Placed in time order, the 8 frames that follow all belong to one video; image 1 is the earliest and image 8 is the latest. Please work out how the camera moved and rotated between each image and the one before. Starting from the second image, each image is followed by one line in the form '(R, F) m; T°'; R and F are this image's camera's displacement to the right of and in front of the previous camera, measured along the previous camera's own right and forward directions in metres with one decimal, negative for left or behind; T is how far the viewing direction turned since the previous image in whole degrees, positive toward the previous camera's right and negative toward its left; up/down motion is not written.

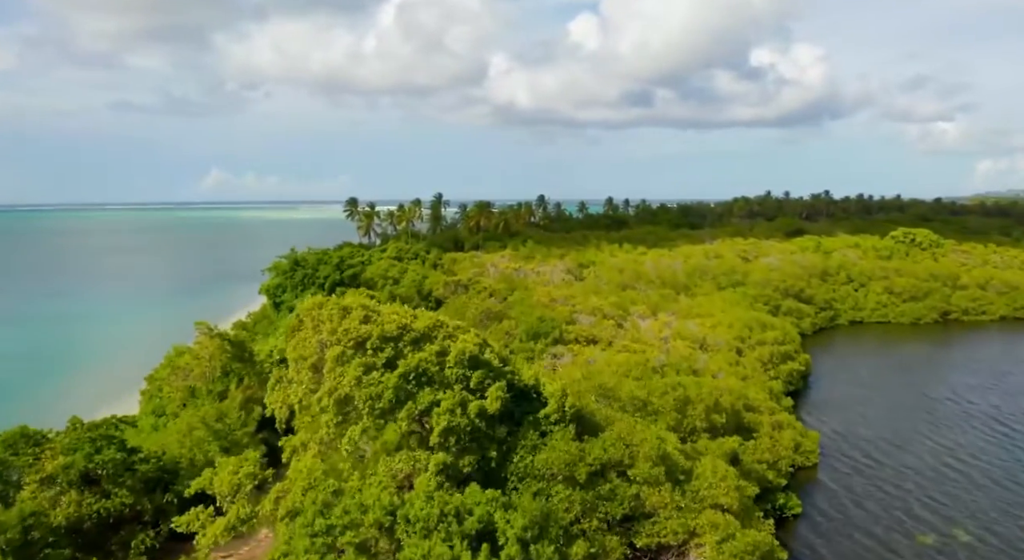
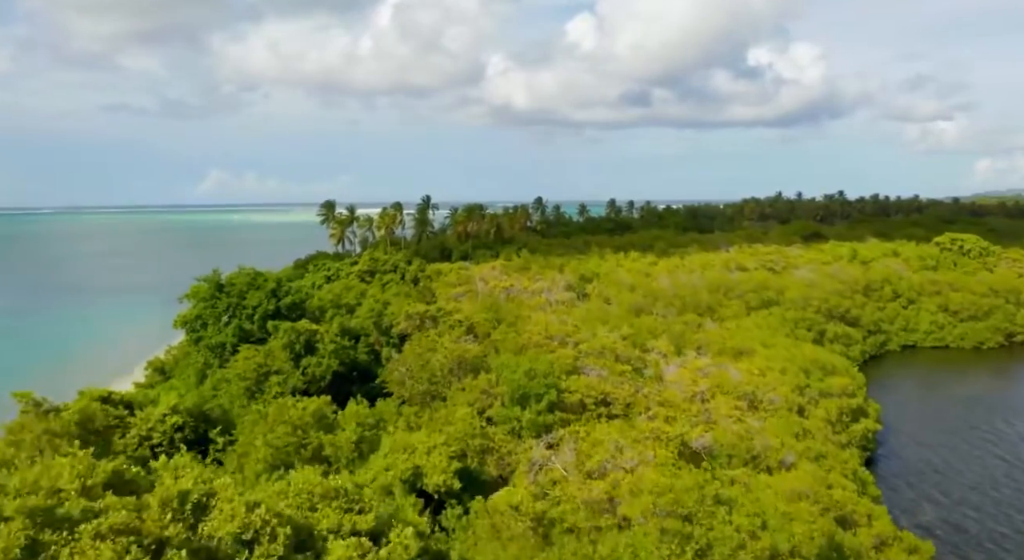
(+0.8, +12.1) m; 0°
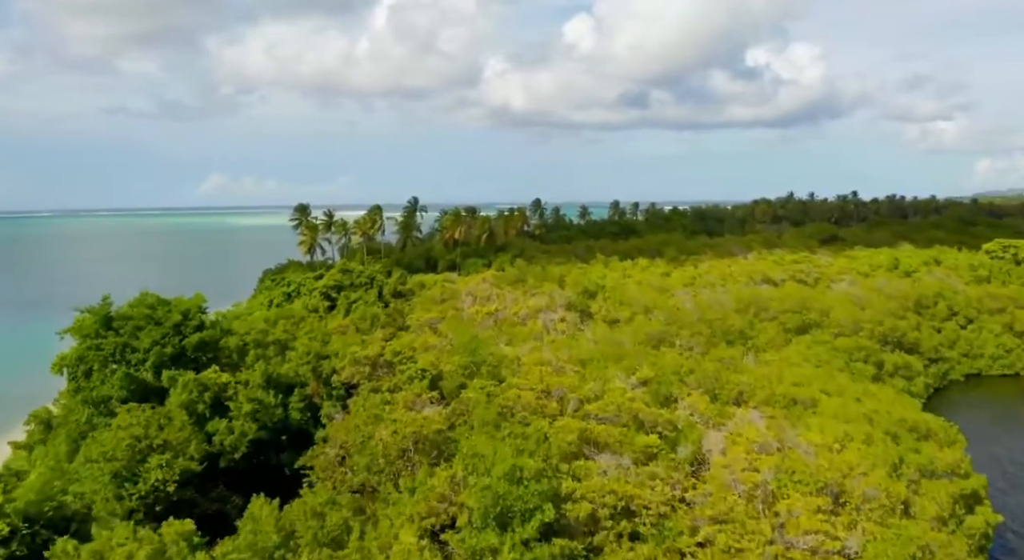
(+0.7, +10.6) m; 0°
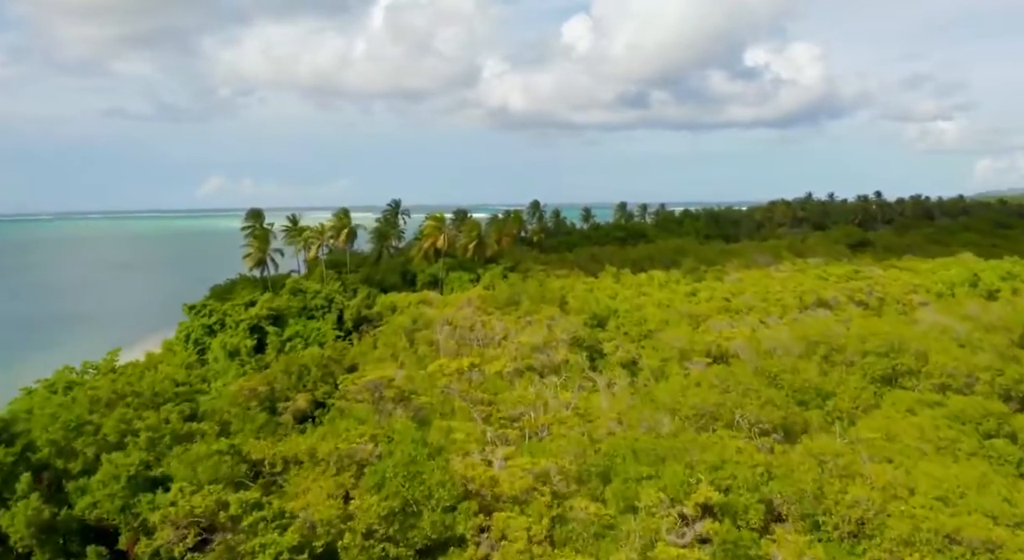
(+0.7, +14.1) m; 0°
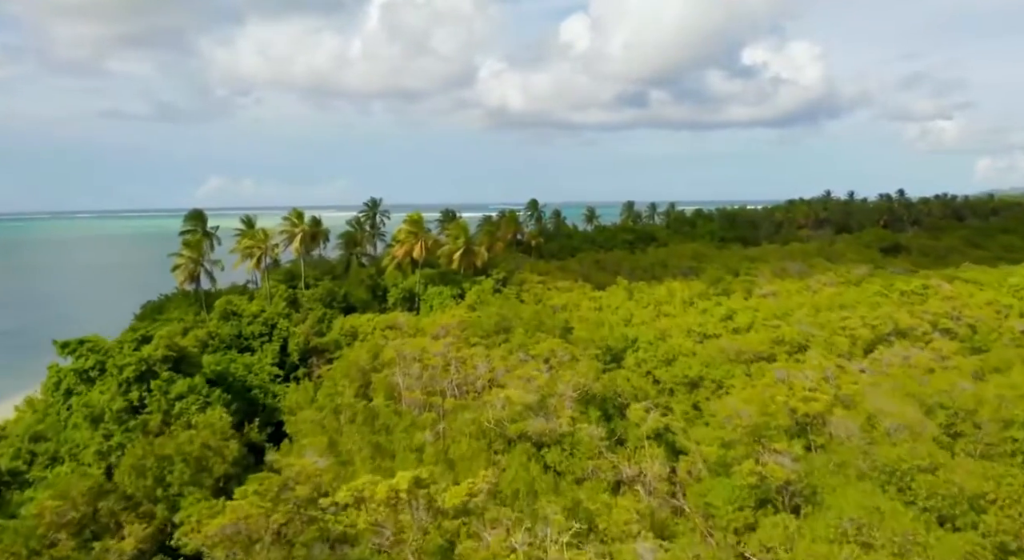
(+0.6, +12.8) m; 0°
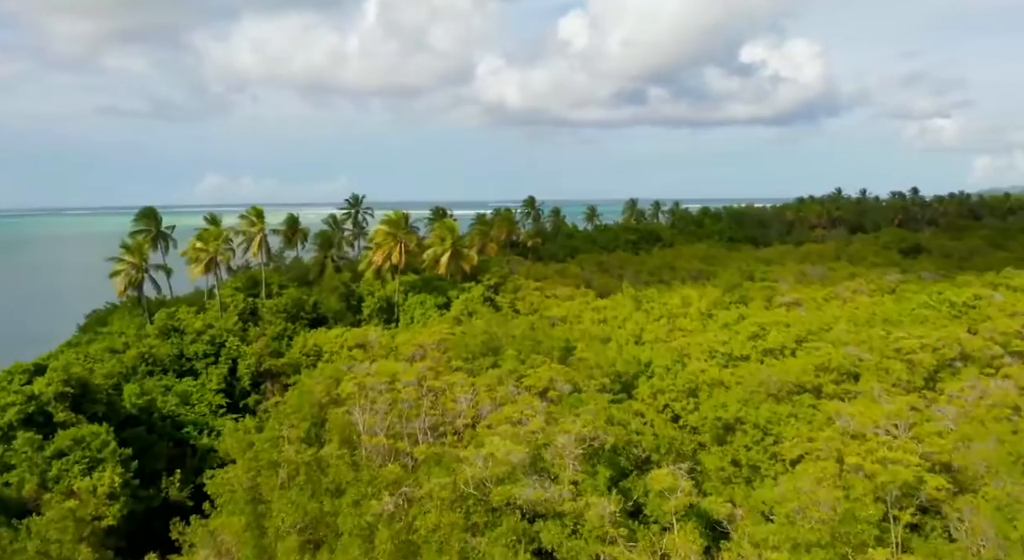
(+0.4, +7.4) m; 0°
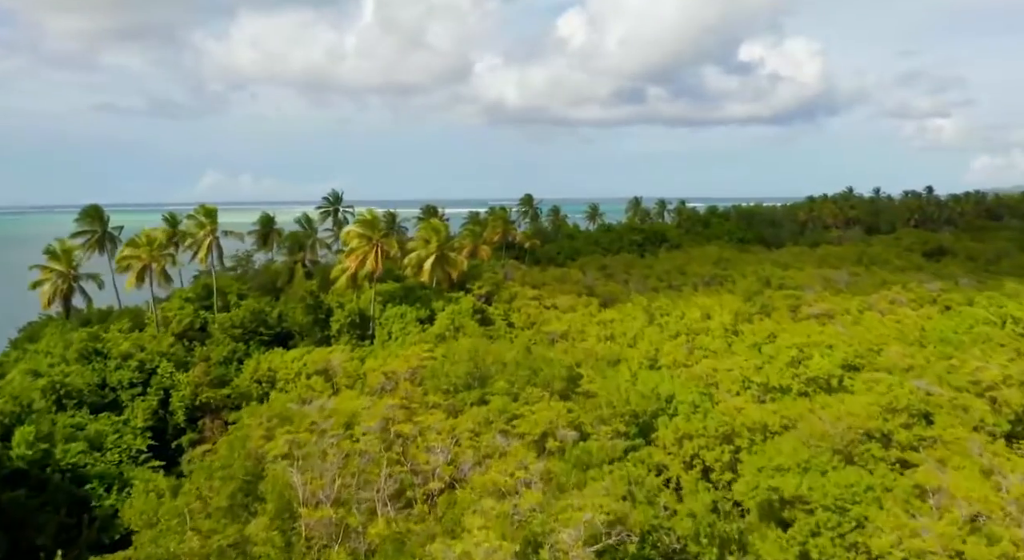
(+0.3, +7.0) m; 0°
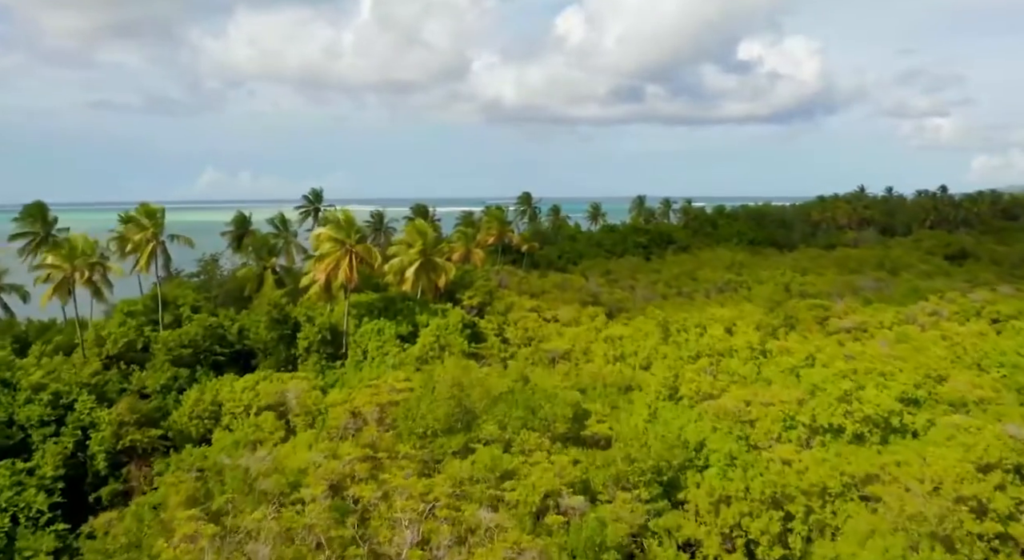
(+0.2, +5.9) m; 0°
